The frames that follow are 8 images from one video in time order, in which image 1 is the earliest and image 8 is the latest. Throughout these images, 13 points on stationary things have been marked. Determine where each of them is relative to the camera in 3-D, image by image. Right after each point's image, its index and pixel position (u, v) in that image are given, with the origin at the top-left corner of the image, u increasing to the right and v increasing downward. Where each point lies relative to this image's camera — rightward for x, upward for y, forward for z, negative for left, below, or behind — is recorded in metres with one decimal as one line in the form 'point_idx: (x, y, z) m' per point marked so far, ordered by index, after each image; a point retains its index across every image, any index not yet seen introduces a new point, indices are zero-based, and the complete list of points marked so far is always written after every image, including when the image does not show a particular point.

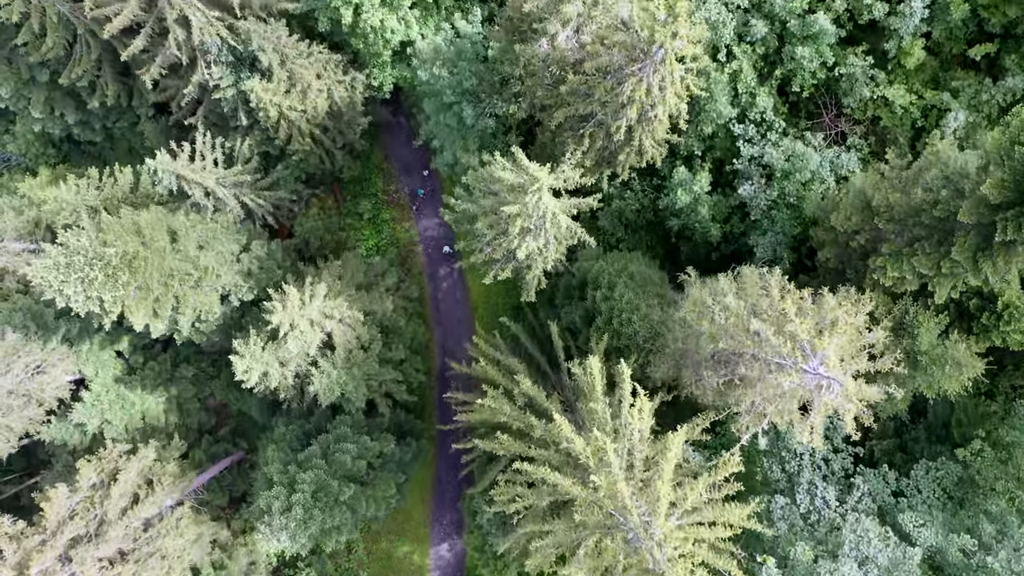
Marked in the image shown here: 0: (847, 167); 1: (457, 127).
0: (+6.2, +2.2, +16.7) m
1: (-1.1, +3.1, +17.9) m
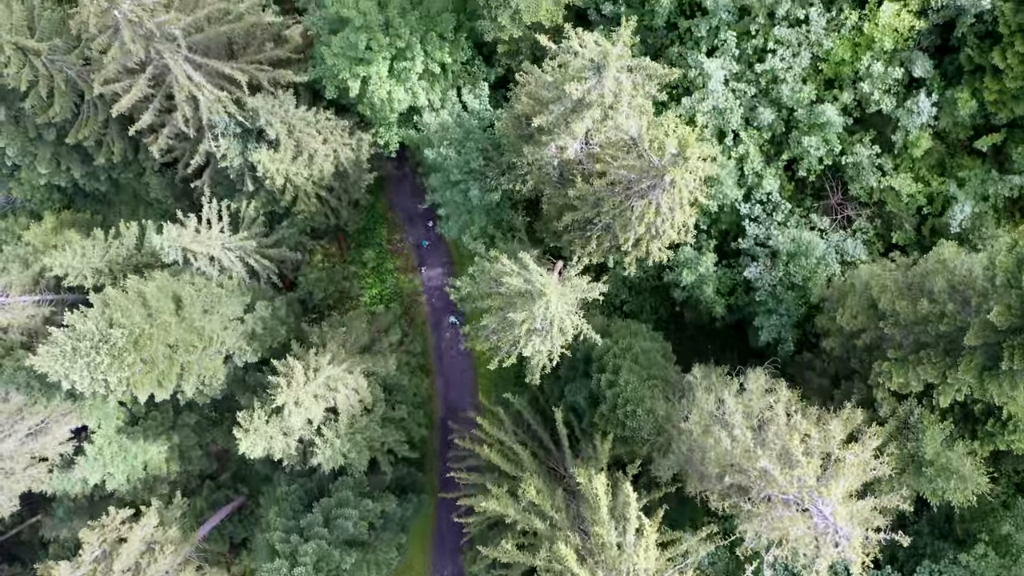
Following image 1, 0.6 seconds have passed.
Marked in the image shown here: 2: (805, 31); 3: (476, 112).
0: (+6.3, +0.6, +16.7) m
1: (-1.0, +1.6, +18.0) m
2: (+5.0, +4.4, +15.5) m
3: (-0.7, +3.4, +17.7) m
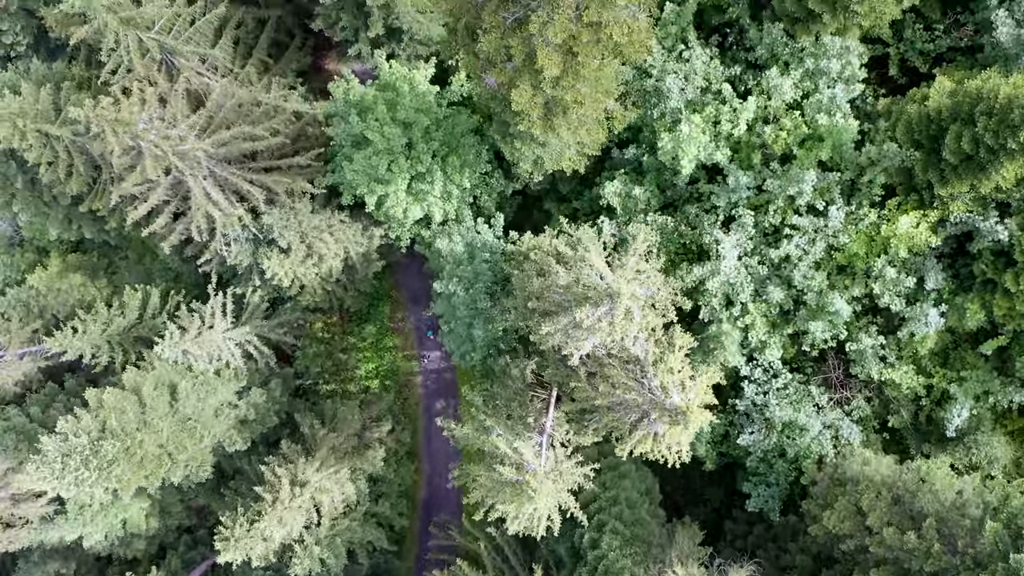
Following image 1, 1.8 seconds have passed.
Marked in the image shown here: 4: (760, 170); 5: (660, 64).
0: (+6.2, -2.7, +16.7) m
1: (-0.9, -1.0, +18.0) m
2: (+5.3, +1.1, +15.5) m
3: (-0.4, +0.8, +17.7) m
4: (+4.5, +2.1, +16.5) m
5: (+2.8, +4.2, +17.0) m
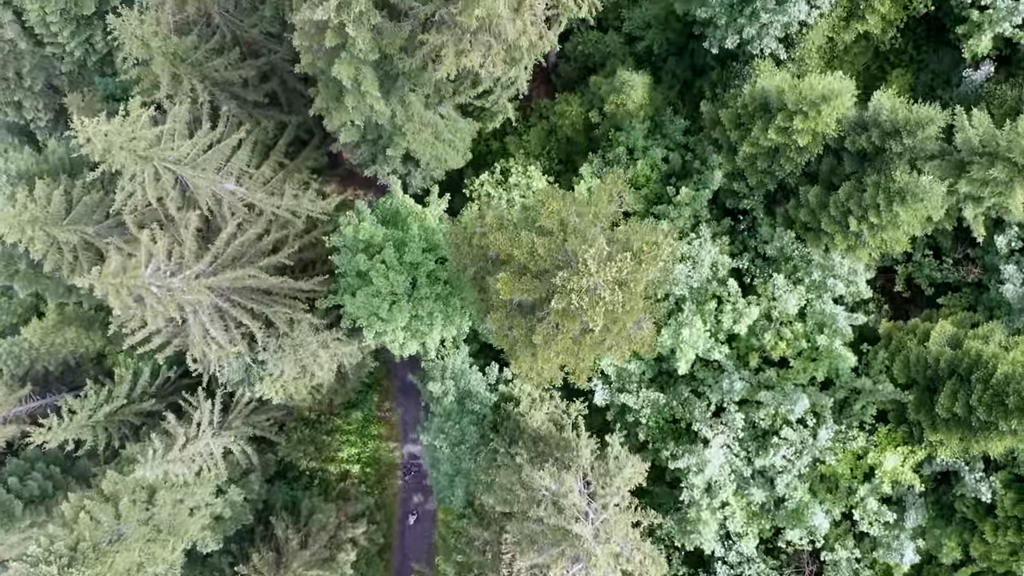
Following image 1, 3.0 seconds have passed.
0: (+5.5, -6.5, +16.8) m
1: (-1.3, -3.9, +18.0) m
2: (+5.1, -2.6, +15.6) m
3: (-0.6, -2.2, +17.8) m
4: (+4.4, -1.4, +16.6) m
5: (+3.0, +0.8, +17.1) m
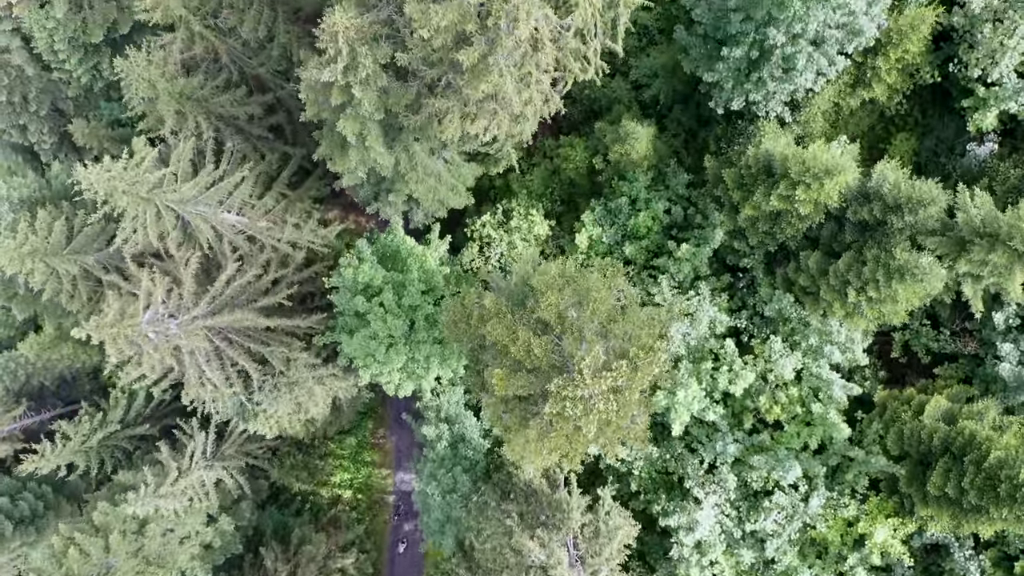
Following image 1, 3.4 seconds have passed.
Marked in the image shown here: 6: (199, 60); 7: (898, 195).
0: (+5.3, -7.6, +16.8) m
1: (-1.5, -4.8, +18.0) m
2: (+5.0, -3.7, +15.6) m
3: (-0.8, -3.1, +17.8) m
4: (+4.3, -2.5, +16.6) m
5: (+2.9, -0.3, +17.1) m
6: (-6.1, +4.5, +17.7) m
7: (+6.0, +1.4, +14.0) m
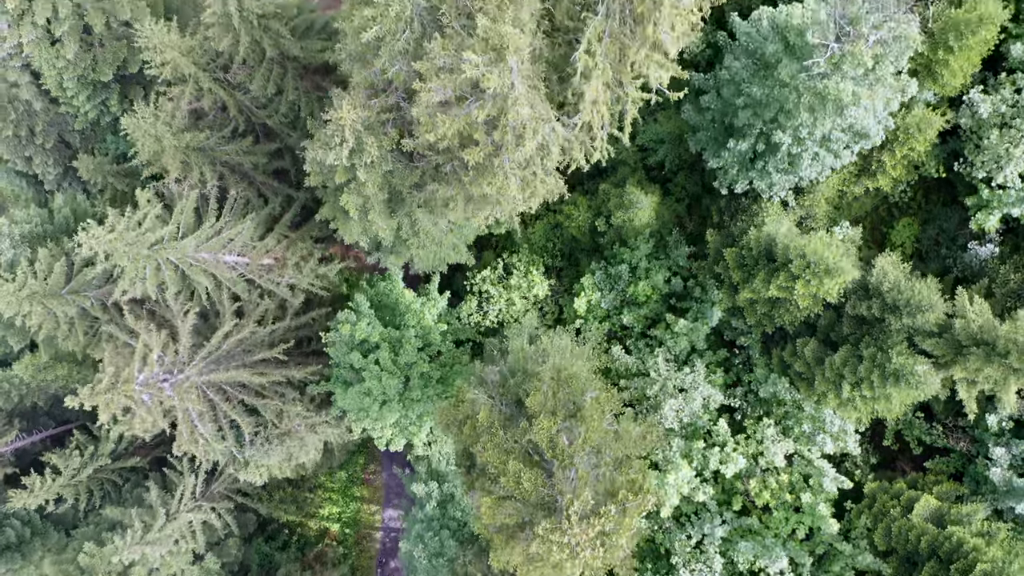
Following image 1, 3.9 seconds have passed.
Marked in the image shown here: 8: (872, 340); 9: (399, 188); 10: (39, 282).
0: (+4.8, -9.1, +16.8) m
1: (-1.8, -6.0, +18.0) m
2: (+4.7, -5.2, +15.6) m
3: (-1.0, -4.4, +17.8) m
4: (+4.1, -4.0, +16.6) m
5: (+2.8, -1.7, +17.1) m
6: (-6.0, +3.5, +17.7) m
7: (+6.0, -0.1, +14.0) m
8: (+5.7, -0.8, +14.4) m
9: (-1.7, +1.5, +13.8) m
10: (-9.5, +0.1, +18.1) m
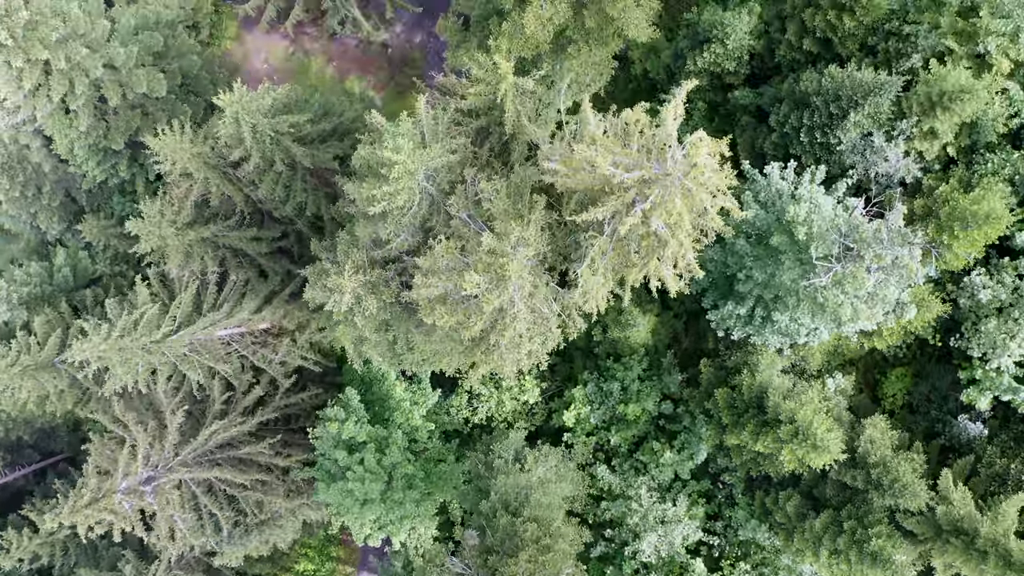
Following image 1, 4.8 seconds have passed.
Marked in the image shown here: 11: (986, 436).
0: (+3.8, -11.7, +16.8) m
1: (-2.5, -8.1, +18.0) m
2: (+4.1, -7.8, +15.6) m
3: (-1.5, -6.5, +17.8) m
4: (+3.6, -6.6, +16.6) m
5: (+2.5, -4.1, +17.1) m
6: (-5.8, +1.7, +17.7) m
7: (+5.7, -2.8, +14.1) m
8: (+5.4, -3.5, +14.4) m
9: (-1.8, -0.6, +13.8) m
10: (-9.6, -1.3, +18.2) m
11: (+7.8, -2.4, +14.9) m
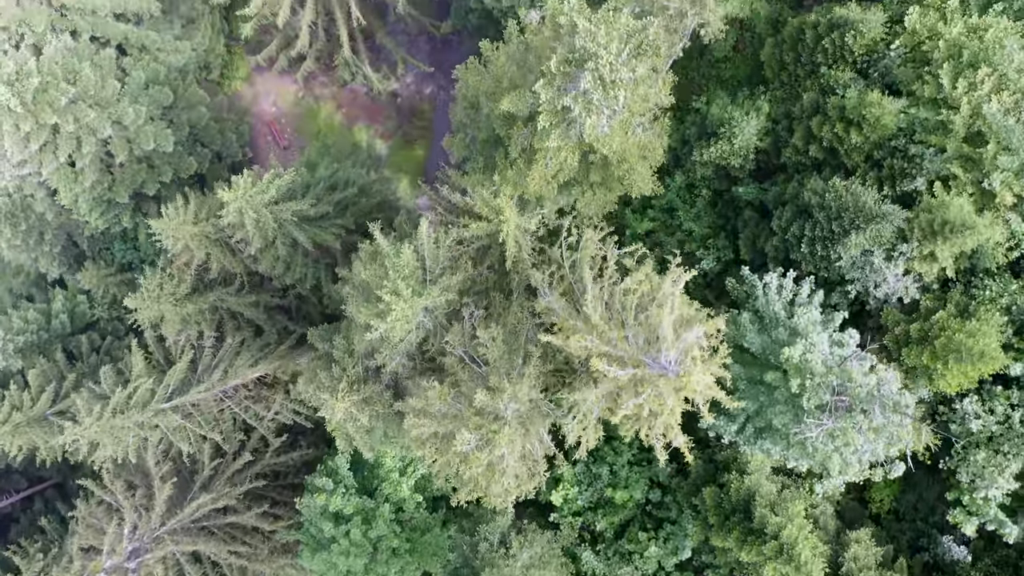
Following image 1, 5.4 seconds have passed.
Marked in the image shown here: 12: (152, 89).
0: (+3.1, -13.5, +16.8) m
1: (-3.0, -9.5, +18.1) m
2: (+3.5, -9.6, +15.6) m
3: (-2.0, -8.0, +17.8) m
4: (+3.1, -8.4, +16.6) m
5: (+2.2, -5.9, +17.2) m
6: (-5.8, +0.4, +17.8) m
7: (+5.5, -4.8, +14.1) m
8: (+5.1, -5.4, +14.5) m
9: (-1.9, -2.1, +13.9) m
10: (-9.8, -2.4, +18.2) m
11: (+7.5, -4.5, +14.9) m
12: (-7.9, +4.3, +19.8) m
